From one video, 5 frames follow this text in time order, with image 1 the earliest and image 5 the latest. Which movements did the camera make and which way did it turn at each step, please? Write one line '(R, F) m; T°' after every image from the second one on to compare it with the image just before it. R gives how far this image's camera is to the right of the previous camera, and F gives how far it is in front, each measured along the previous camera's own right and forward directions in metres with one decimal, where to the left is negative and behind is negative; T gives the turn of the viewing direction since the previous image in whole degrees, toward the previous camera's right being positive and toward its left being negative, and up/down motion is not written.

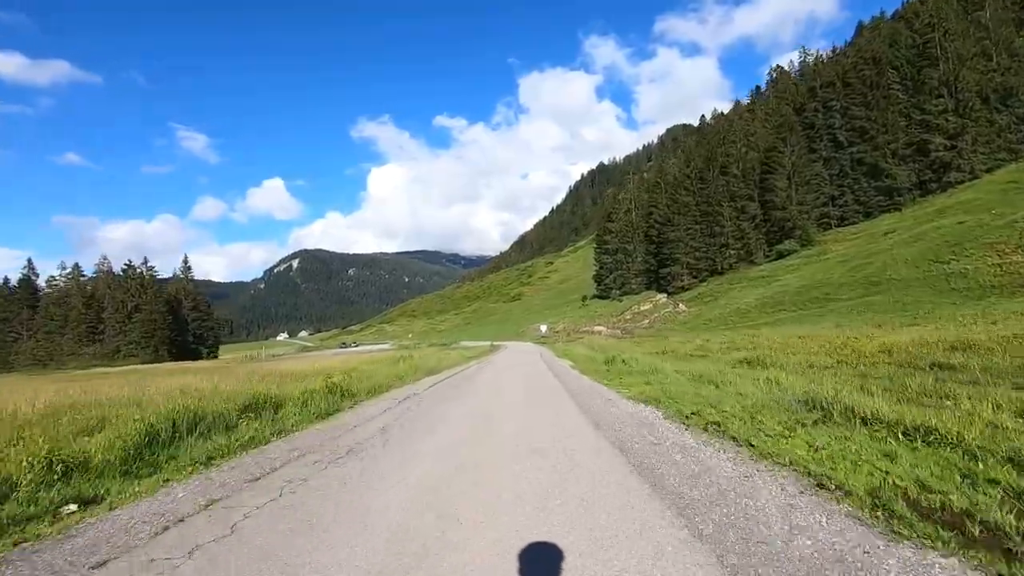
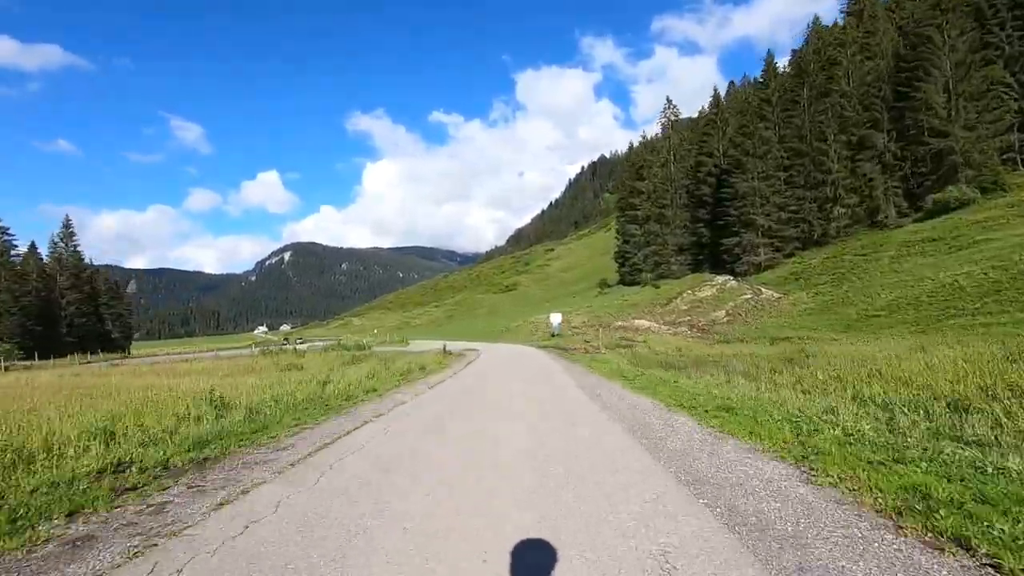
(+0.5, +26.8) m; 0°
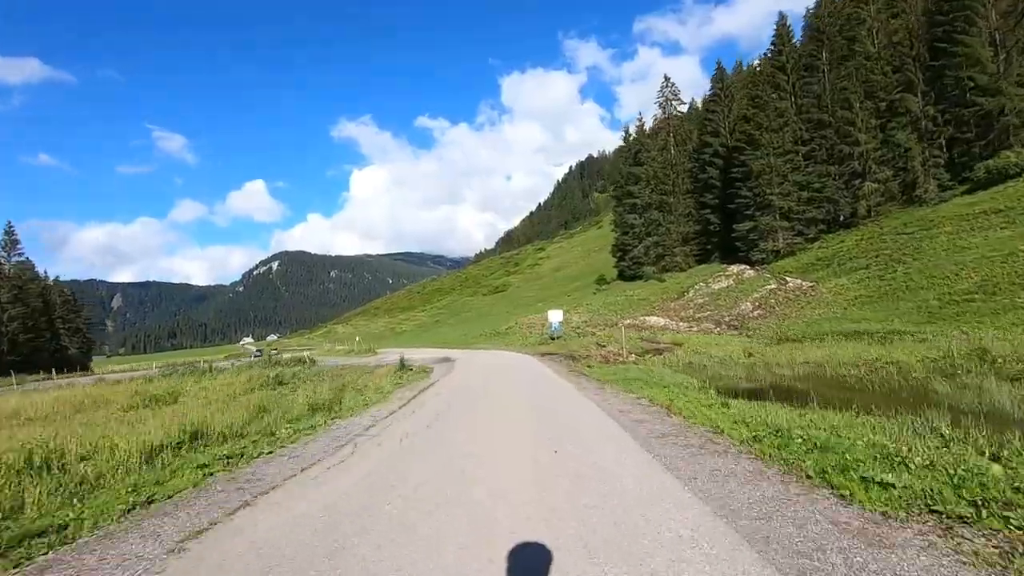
(+0.1, +6.4) m; +1°
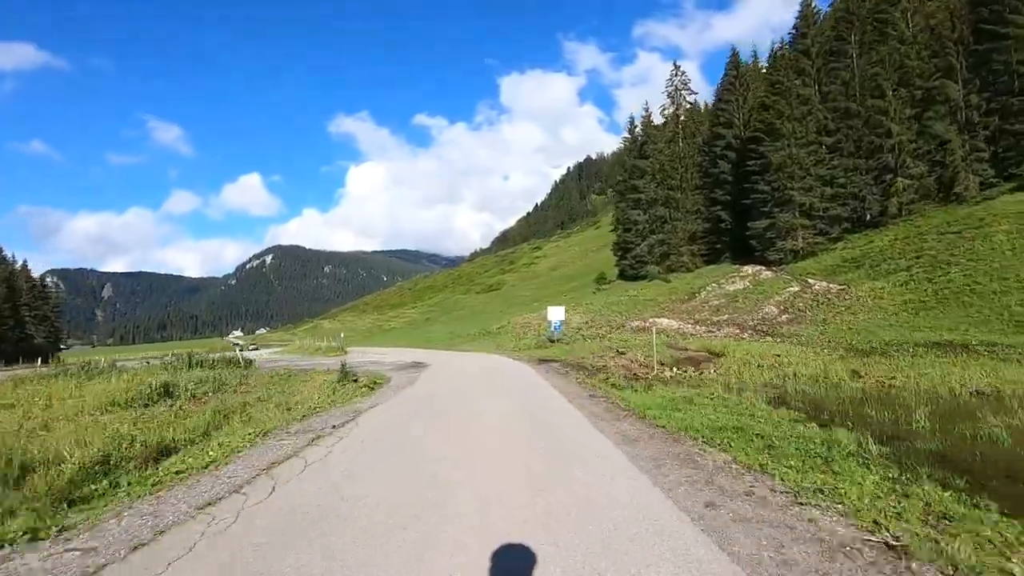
(+0.1, +4.3) m; +1°
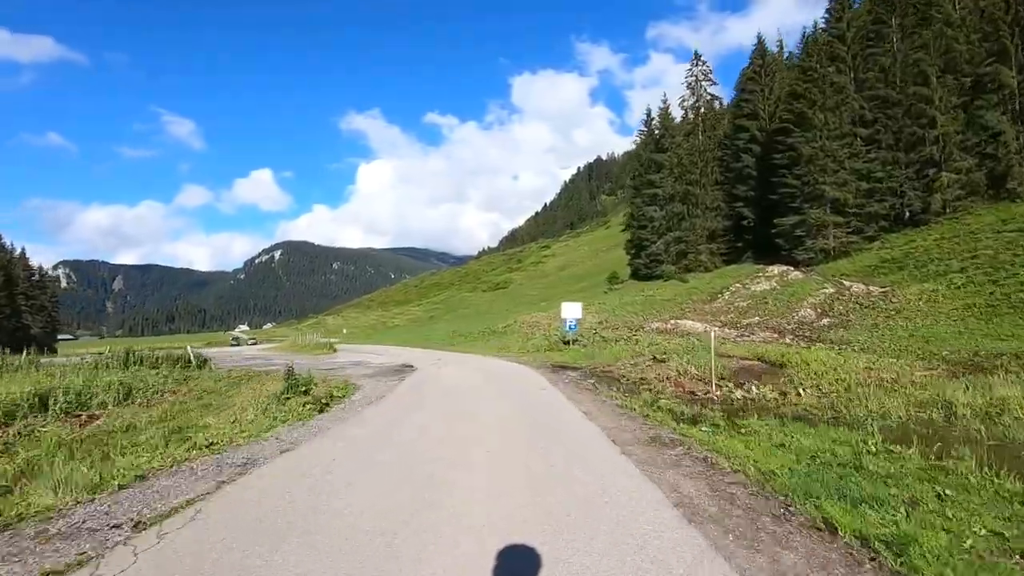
(0.0, +2.9) m; -1°
